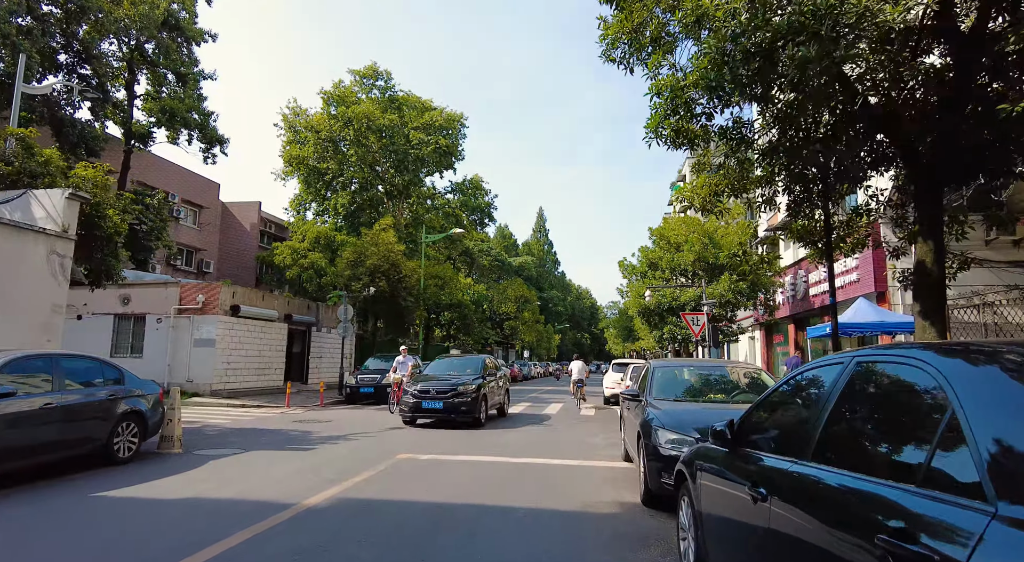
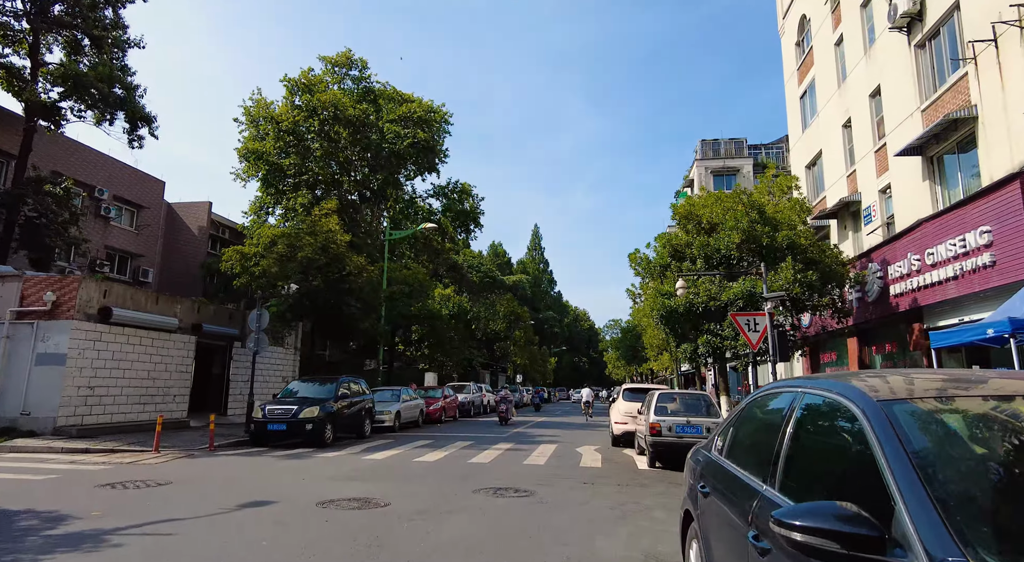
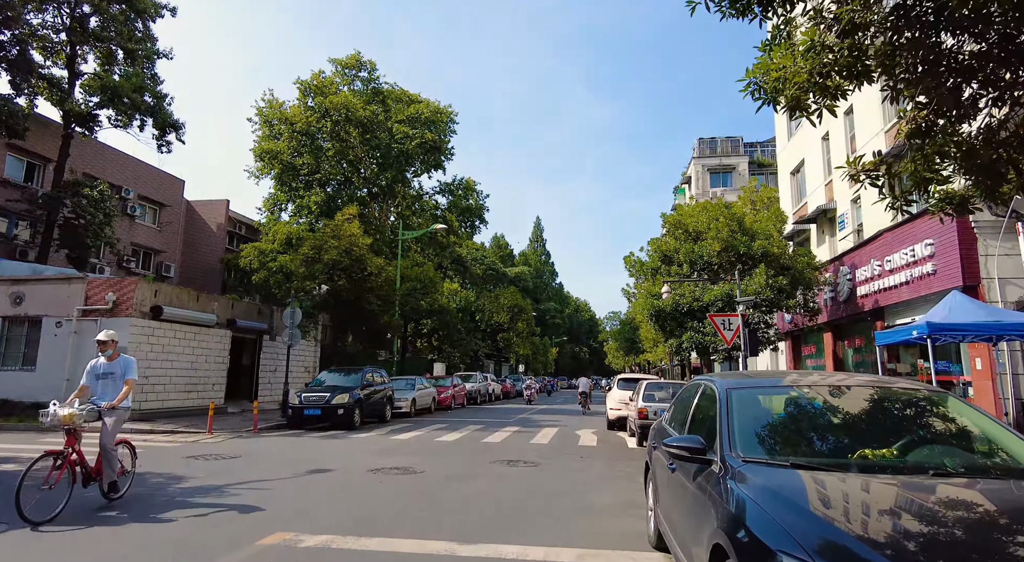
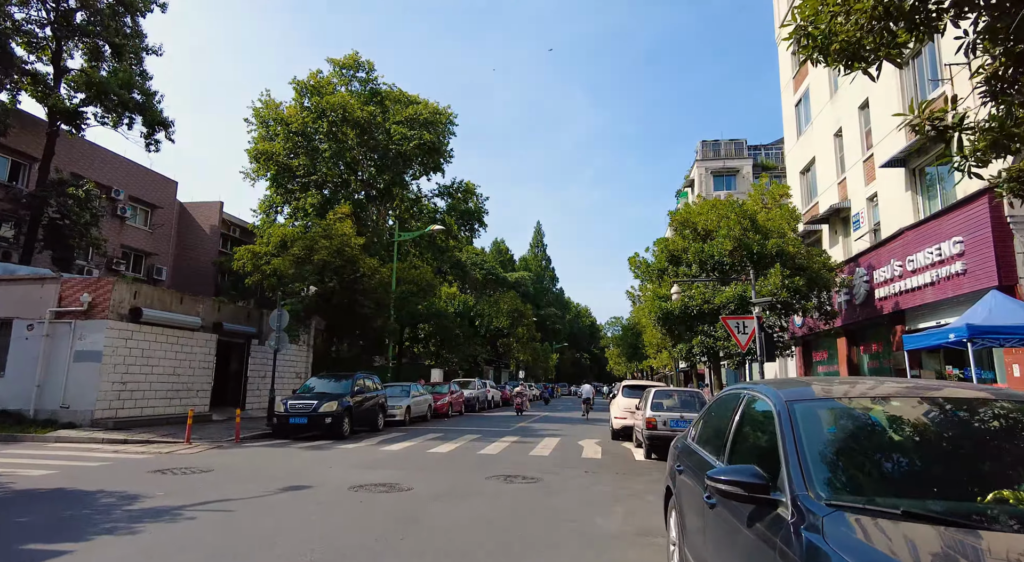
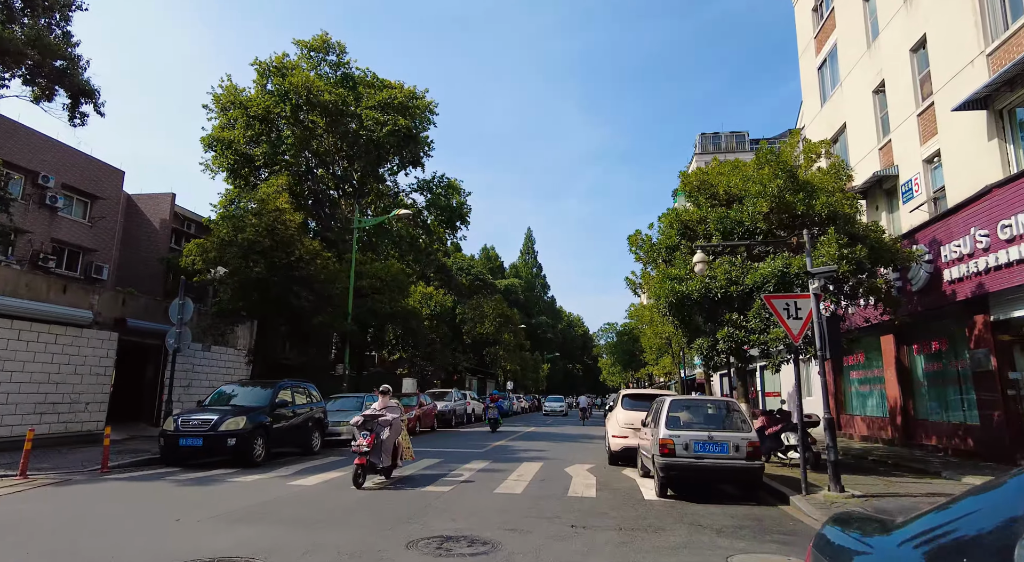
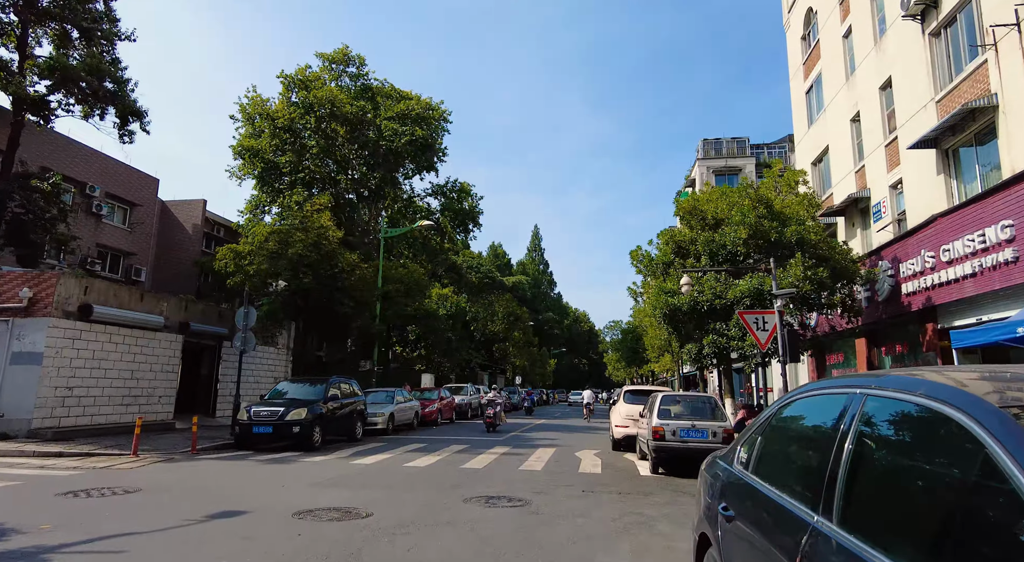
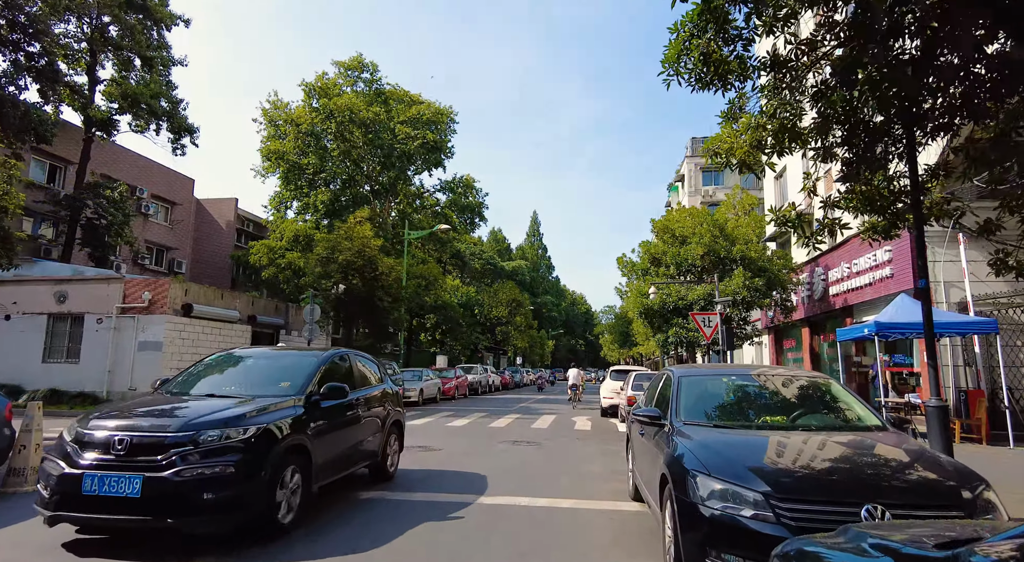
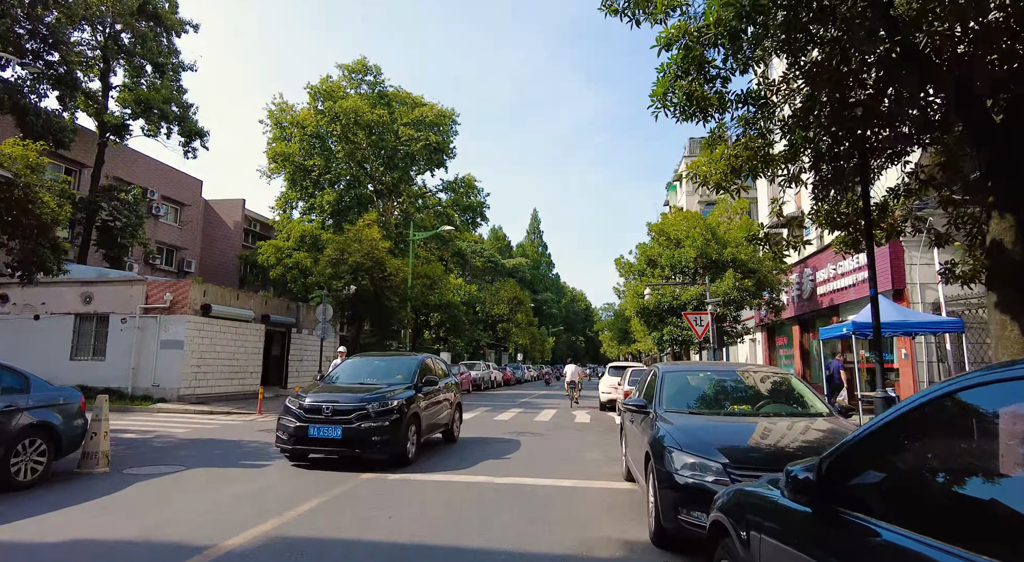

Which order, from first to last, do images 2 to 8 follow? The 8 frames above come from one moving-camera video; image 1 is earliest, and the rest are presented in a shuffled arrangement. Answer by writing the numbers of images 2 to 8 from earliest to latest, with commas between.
8, 7, 3, 4, 2, 6, 5
